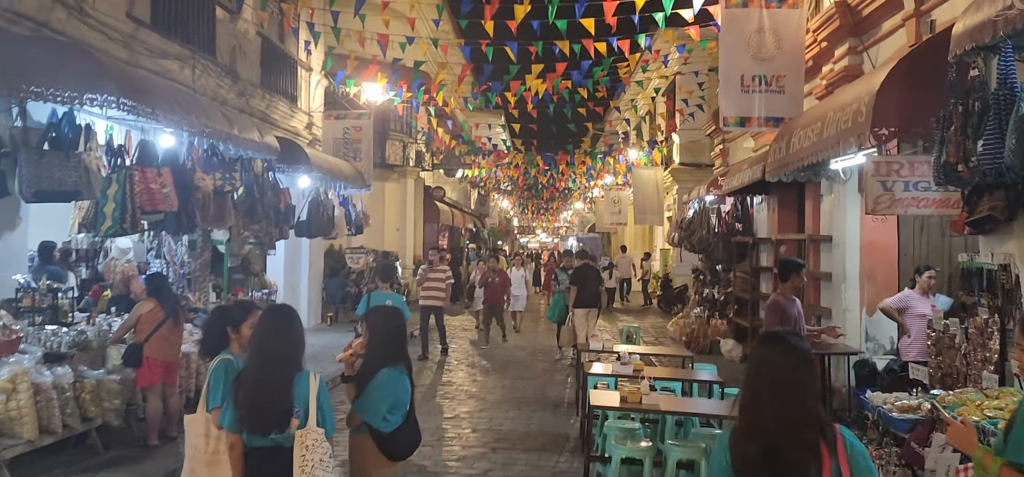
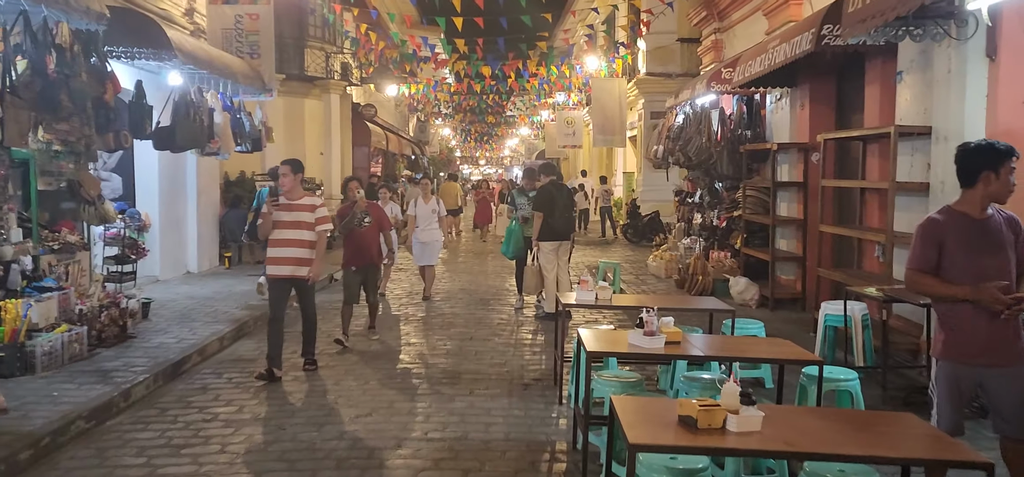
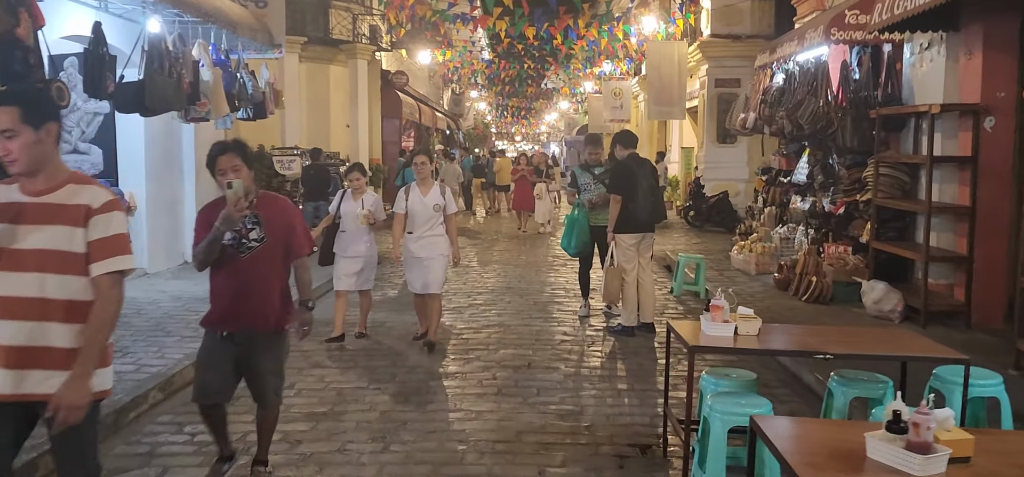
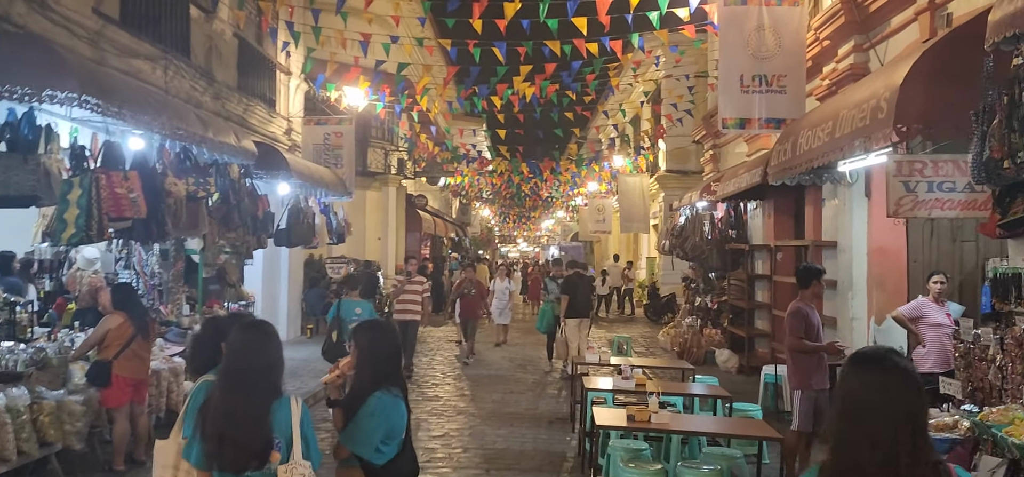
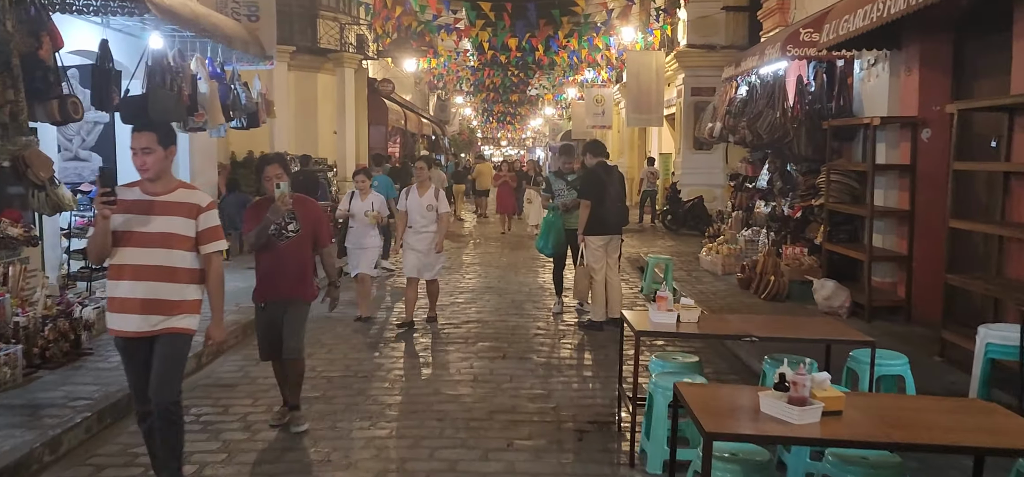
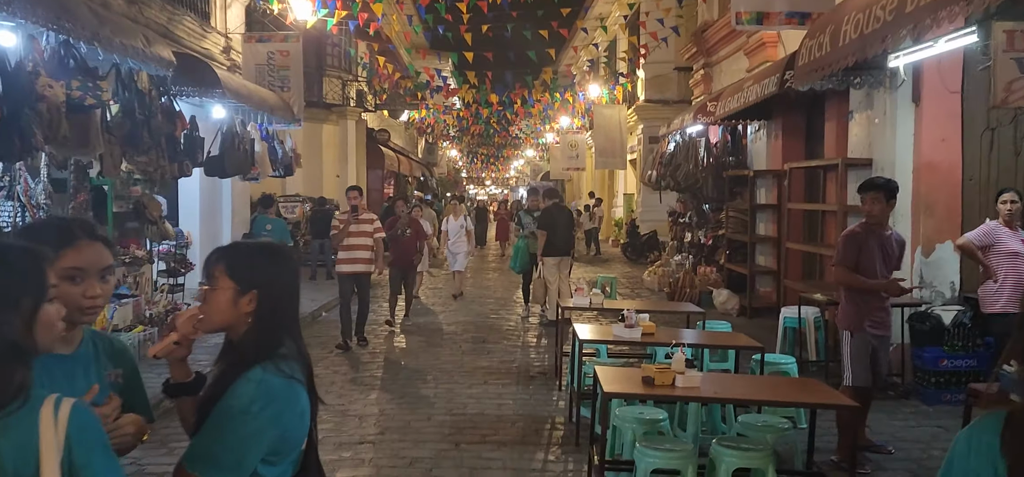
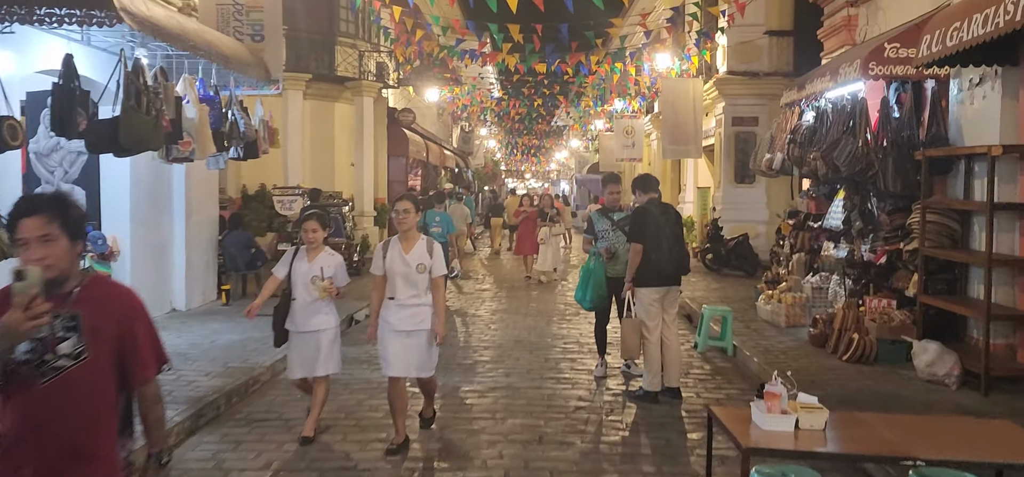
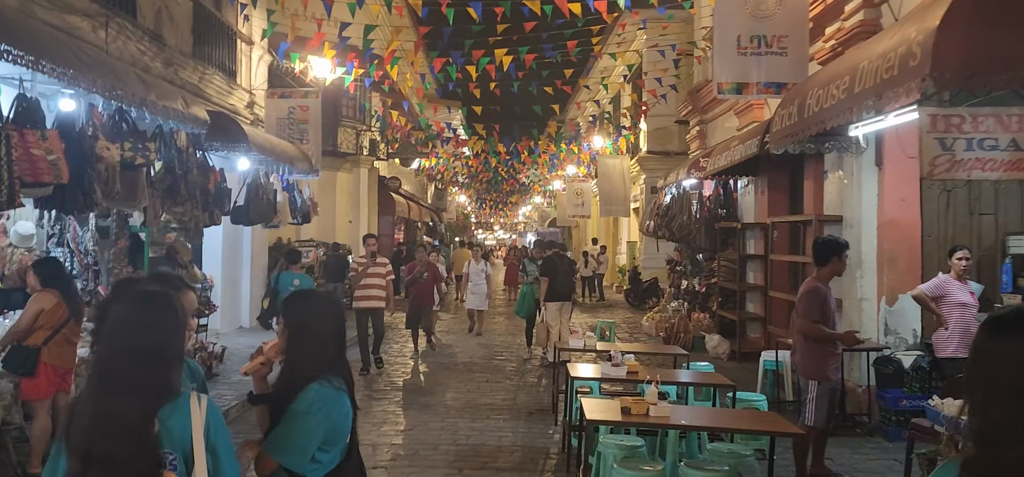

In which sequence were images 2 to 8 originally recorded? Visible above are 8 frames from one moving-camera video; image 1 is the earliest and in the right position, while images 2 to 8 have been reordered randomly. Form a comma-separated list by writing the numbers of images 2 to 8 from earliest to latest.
4, 8, 6, 2, 5, 3, 7
